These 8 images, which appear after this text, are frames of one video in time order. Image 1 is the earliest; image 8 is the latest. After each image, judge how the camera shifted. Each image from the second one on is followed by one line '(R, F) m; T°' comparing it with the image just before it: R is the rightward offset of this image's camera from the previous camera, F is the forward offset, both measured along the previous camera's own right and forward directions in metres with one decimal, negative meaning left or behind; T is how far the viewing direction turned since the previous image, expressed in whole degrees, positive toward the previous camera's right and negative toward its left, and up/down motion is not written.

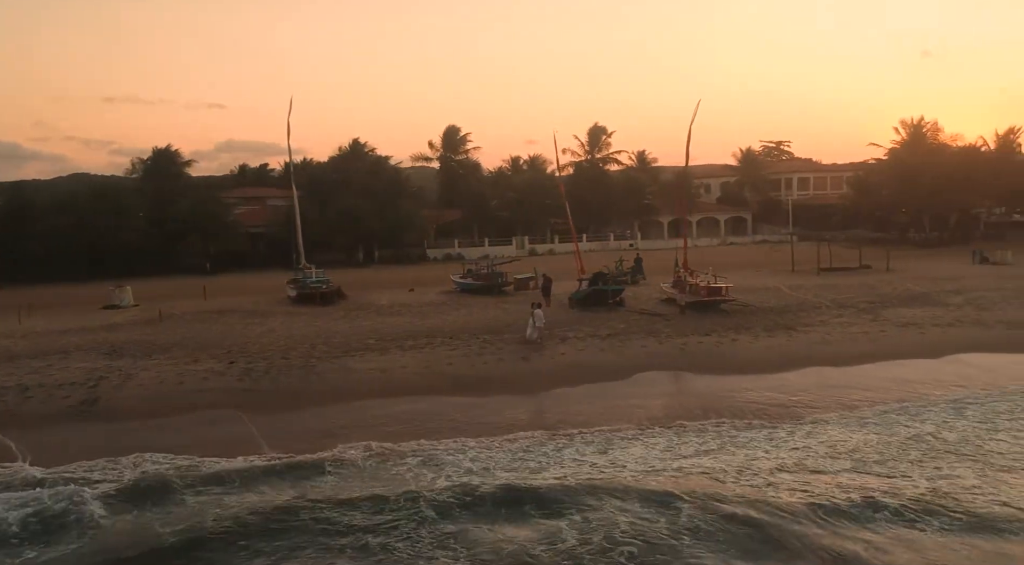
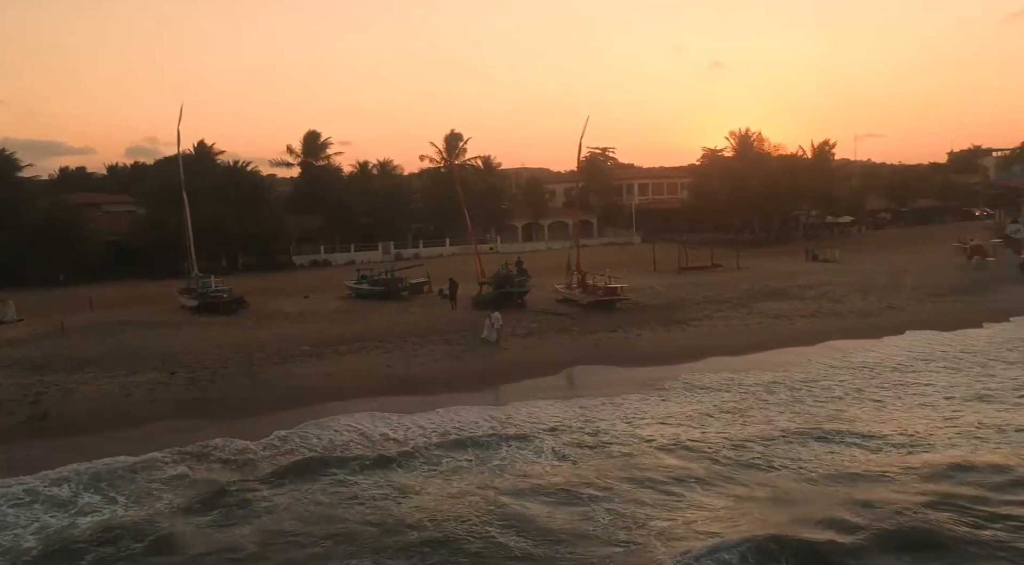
(-1.7, -0.7) m; +11°
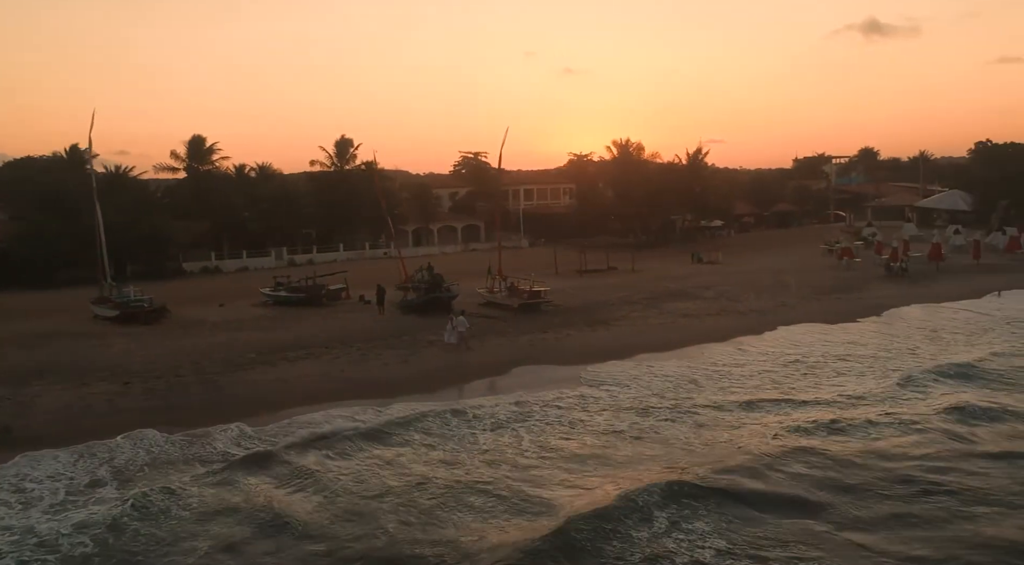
(-1.3, -0.6) m; +8°
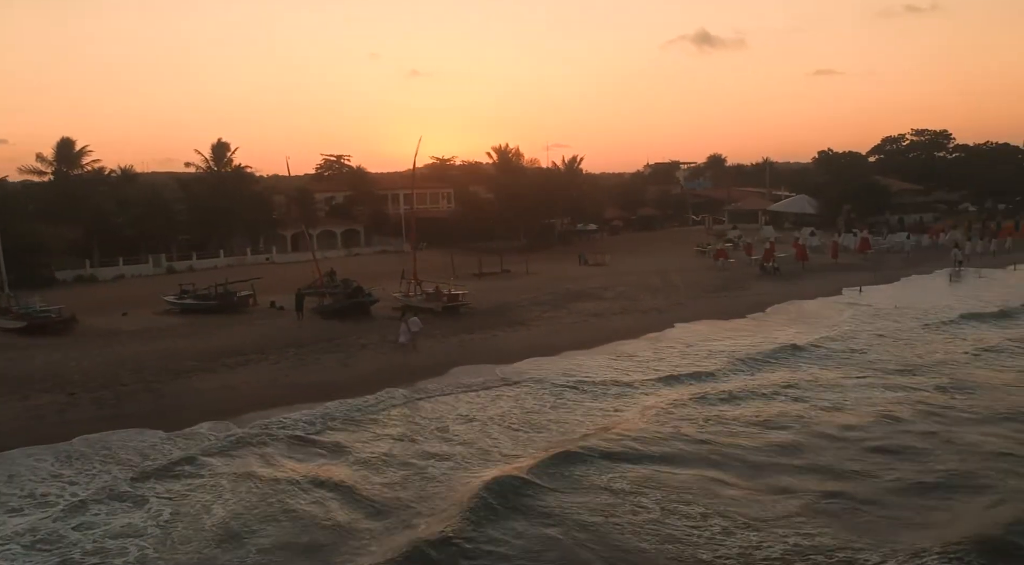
(-1.3, -0.8) m; +9°
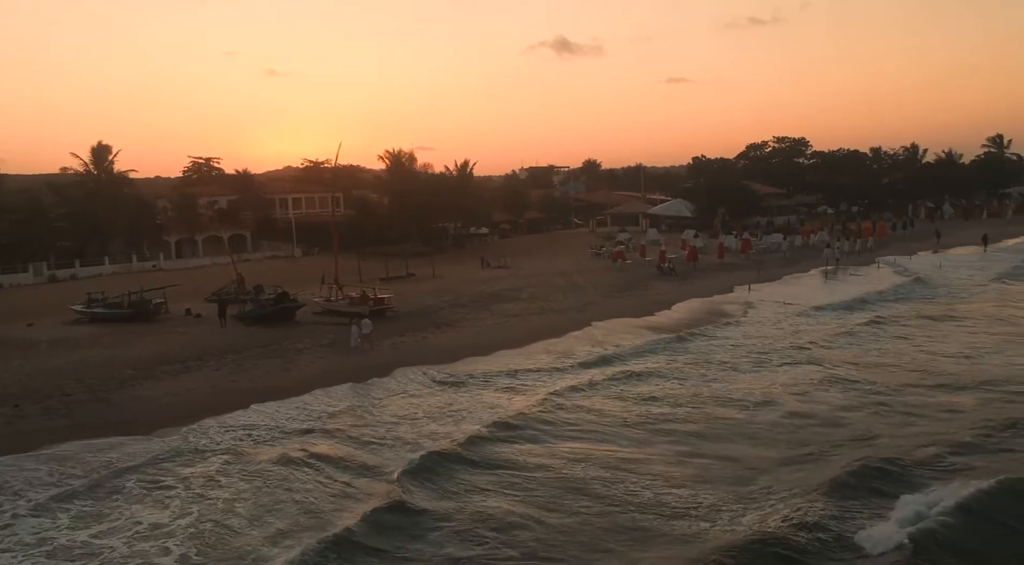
(-1.1, -0.7) m; +8°
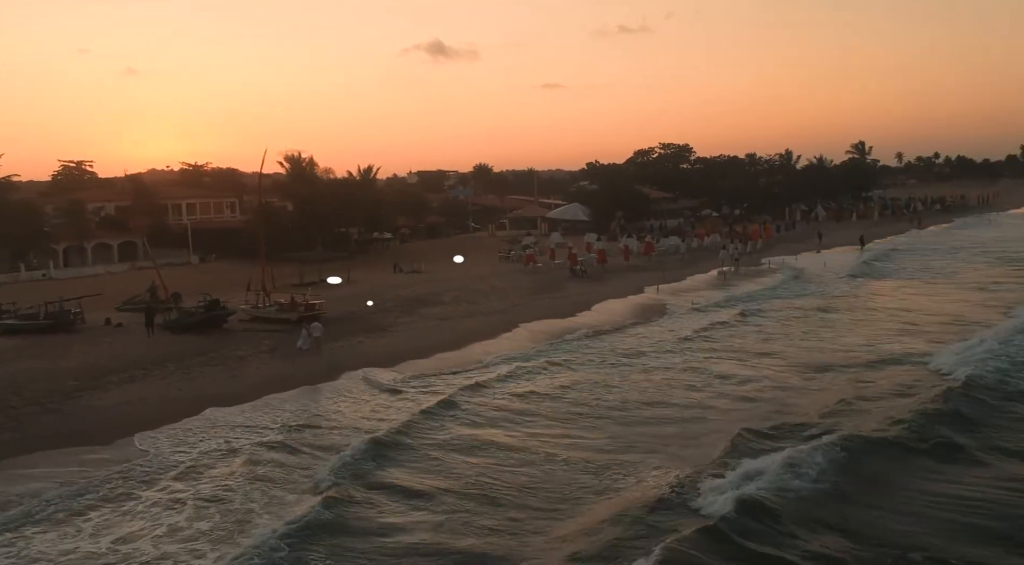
(-0.9, -0.6) m; +7°
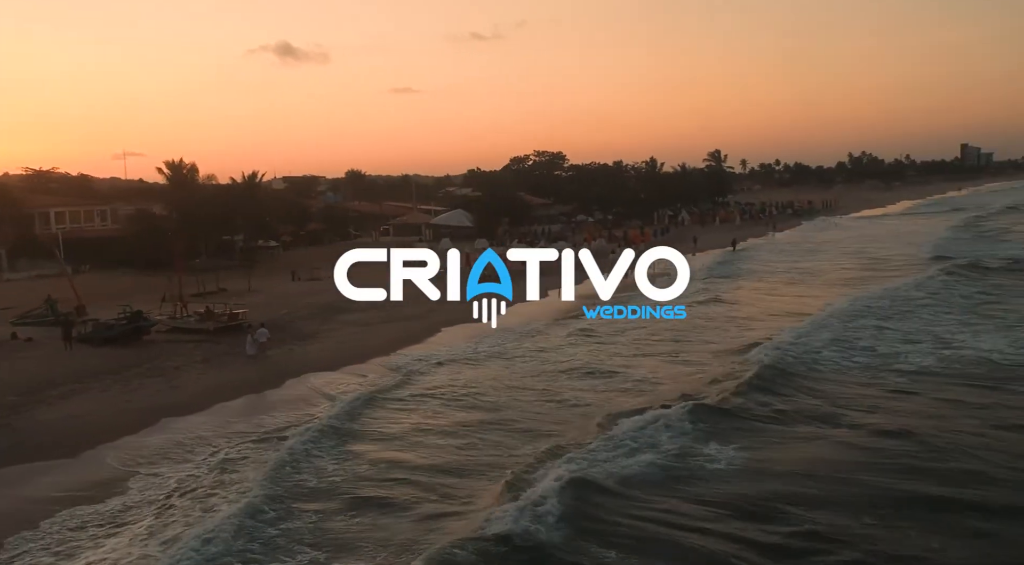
(-1.2, -0.7) m; +8°
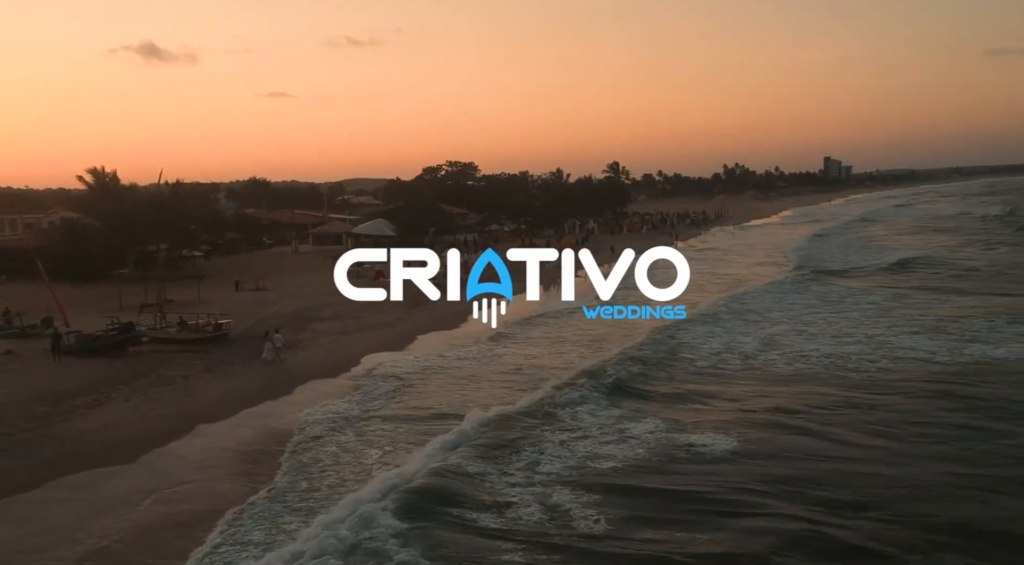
(-1.7, -0.8) m; +5°
